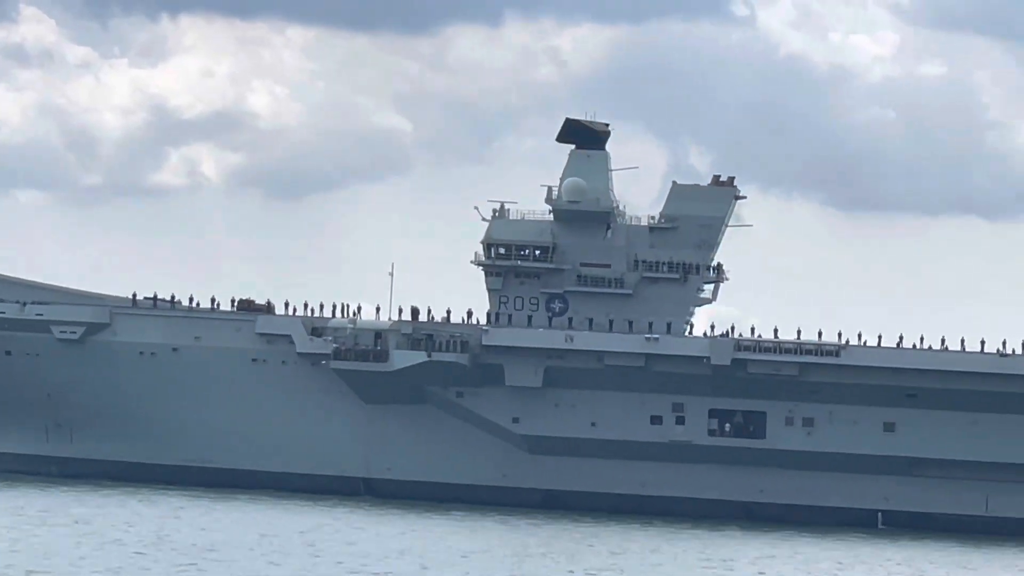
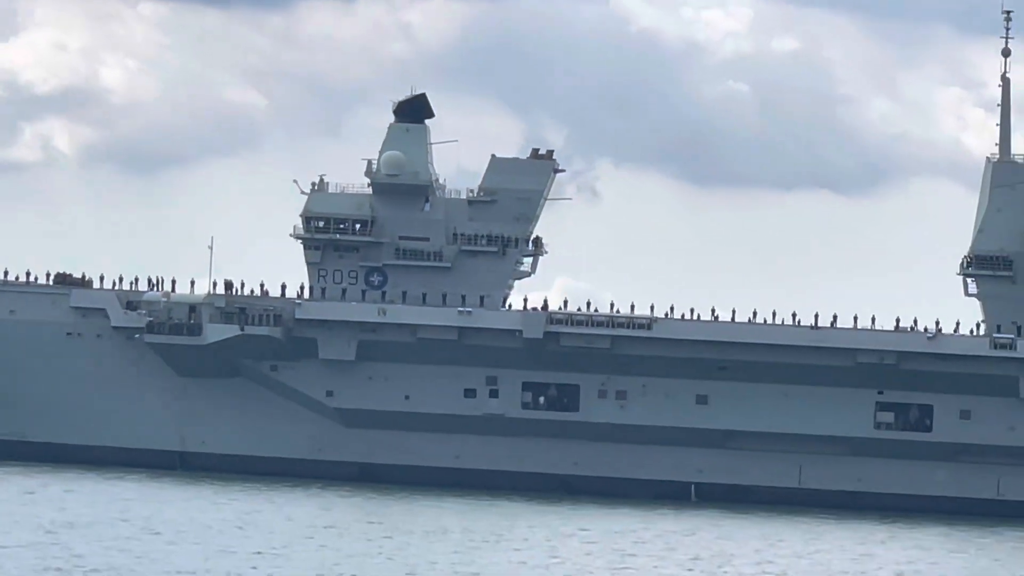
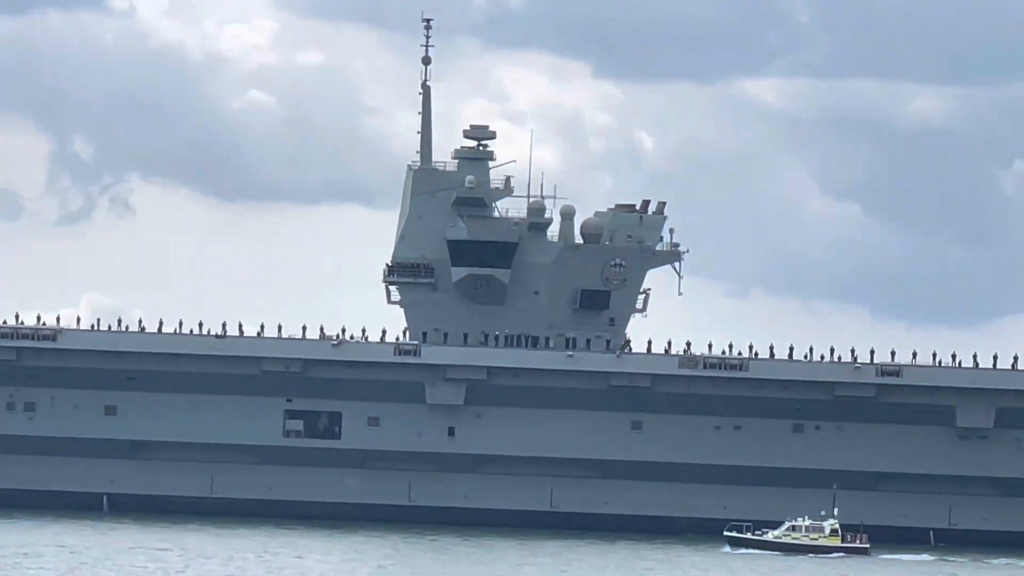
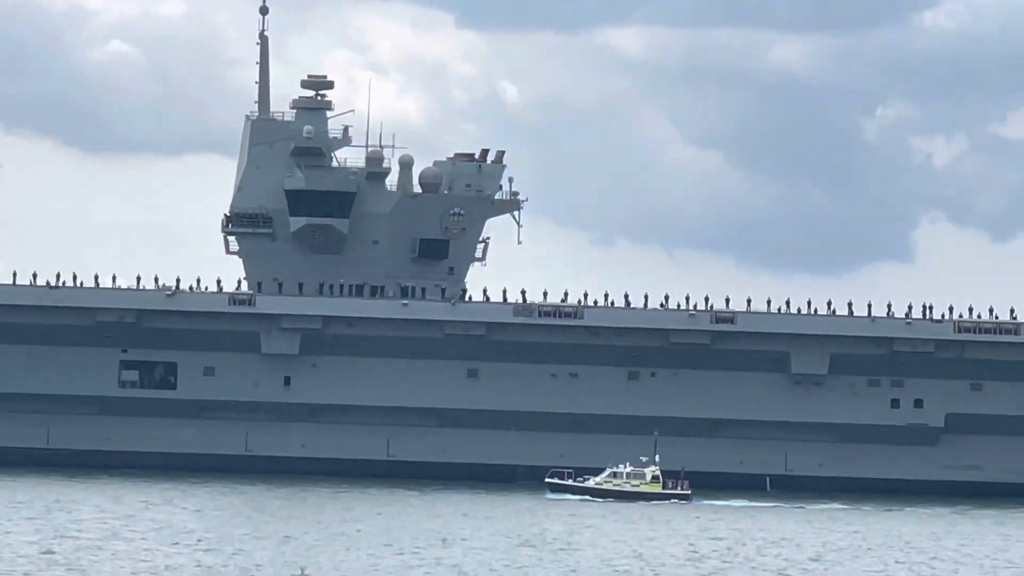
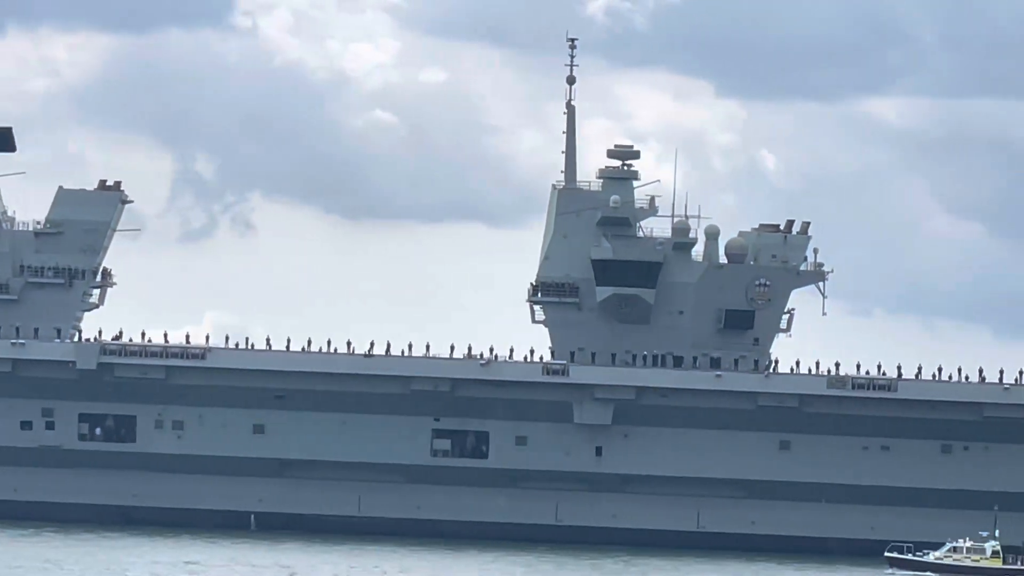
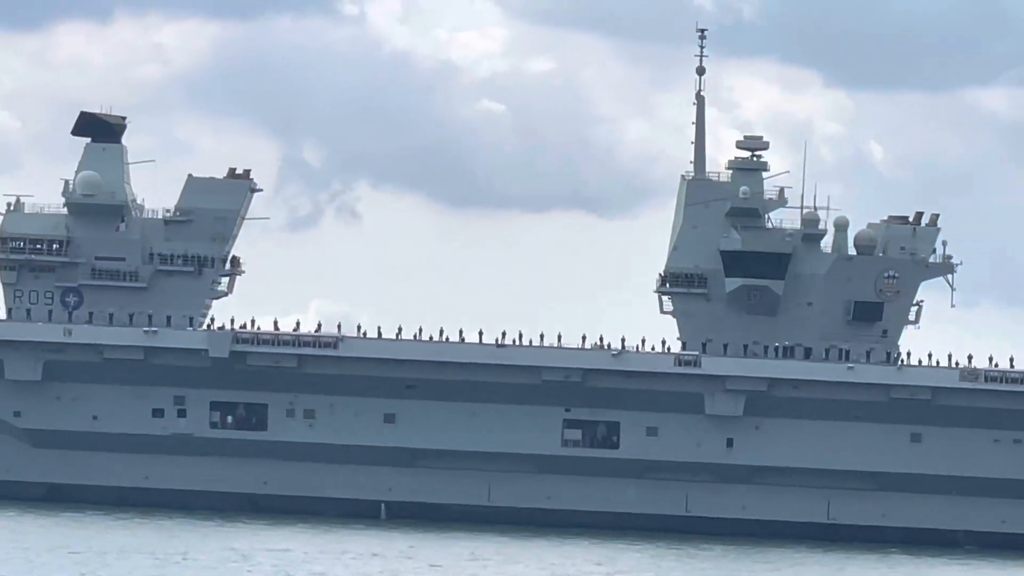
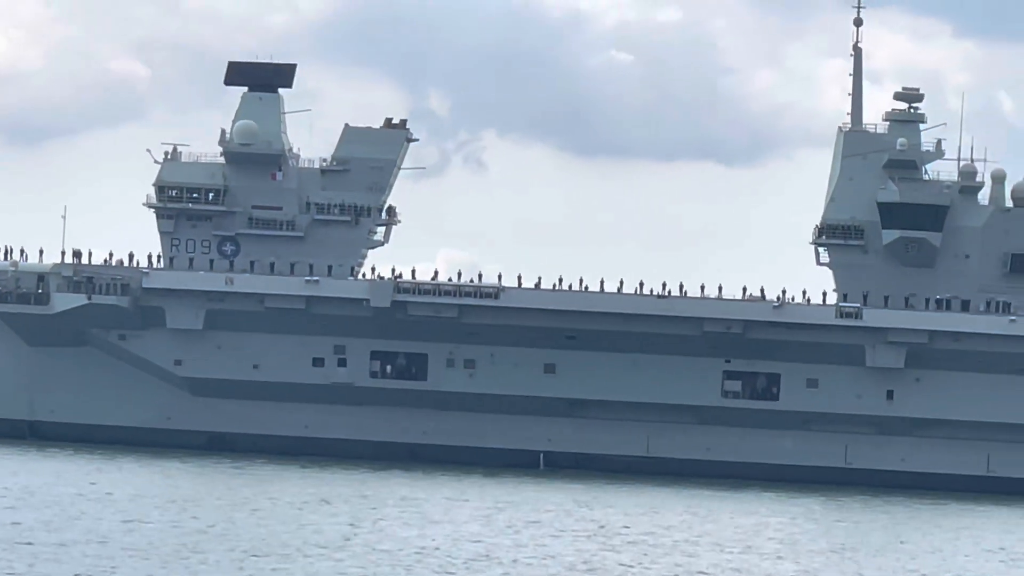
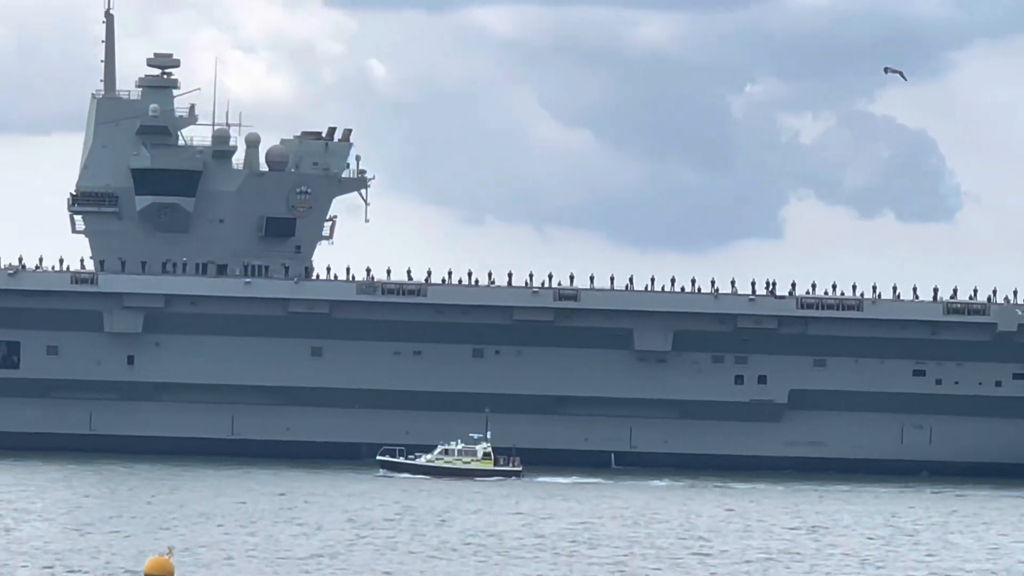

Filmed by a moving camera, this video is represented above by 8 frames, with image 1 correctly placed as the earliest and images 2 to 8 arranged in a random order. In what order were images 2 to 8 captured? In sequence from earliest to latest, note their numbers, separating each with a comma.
2, 7, 6, 5, 3, 4, 8
